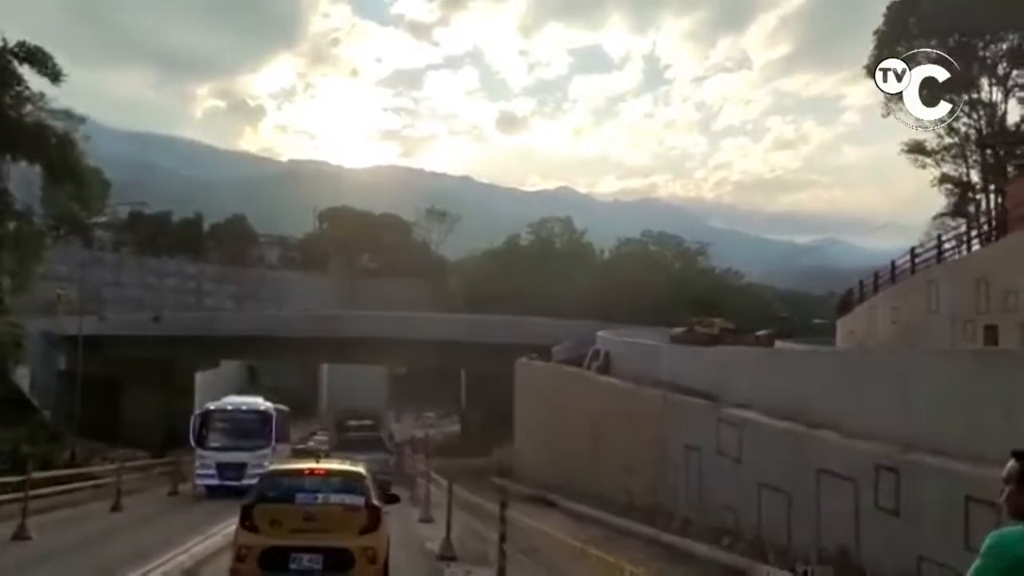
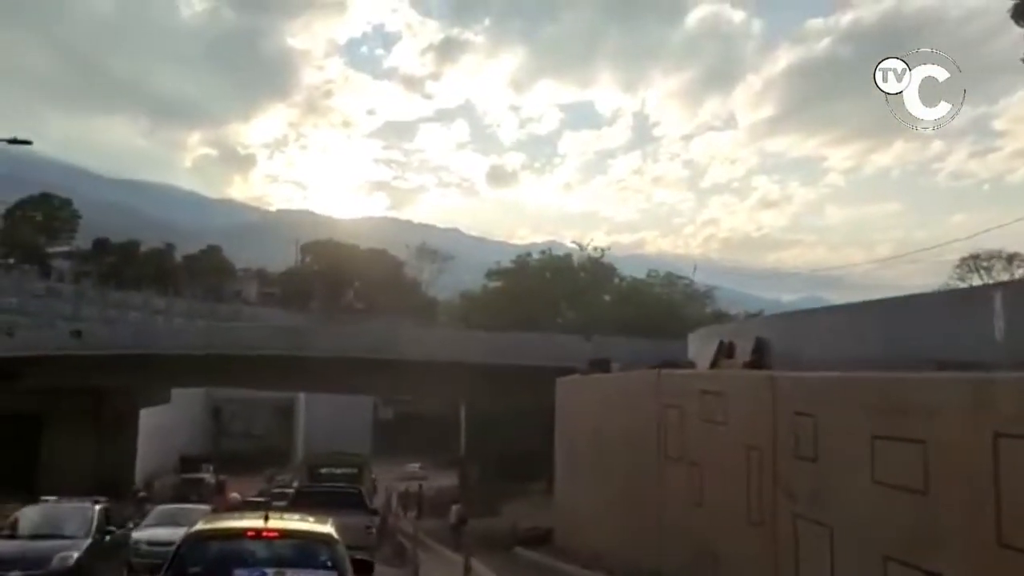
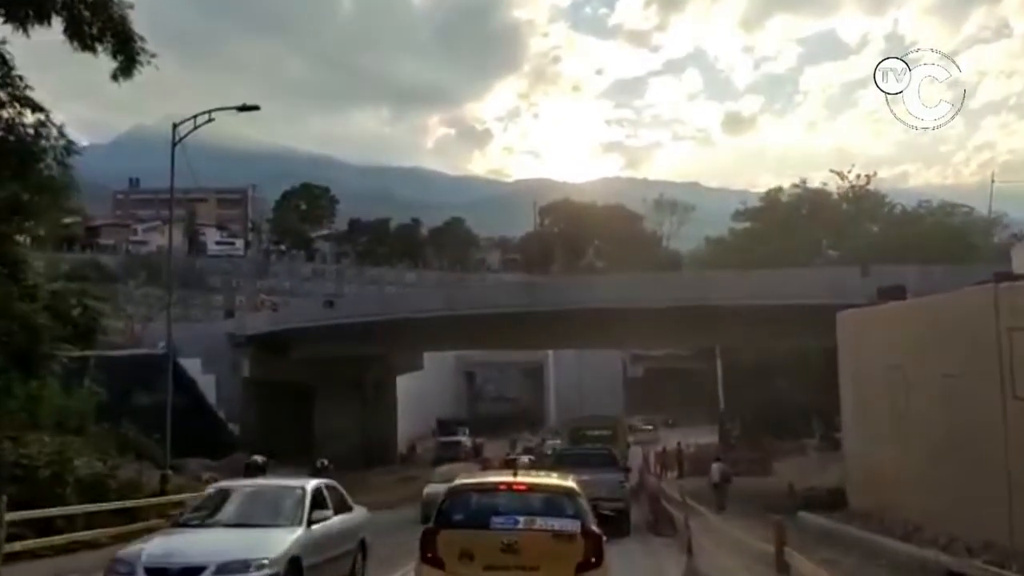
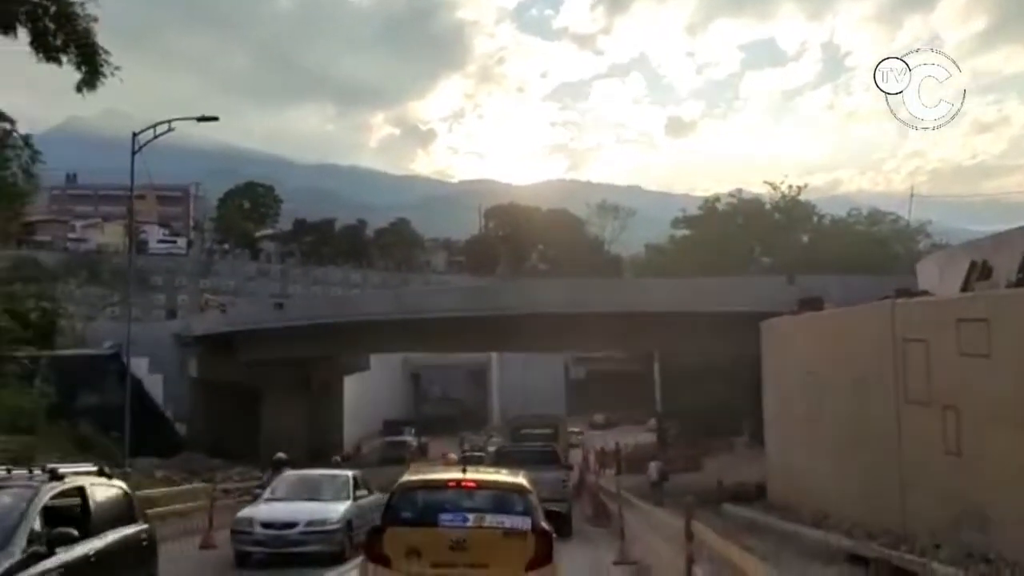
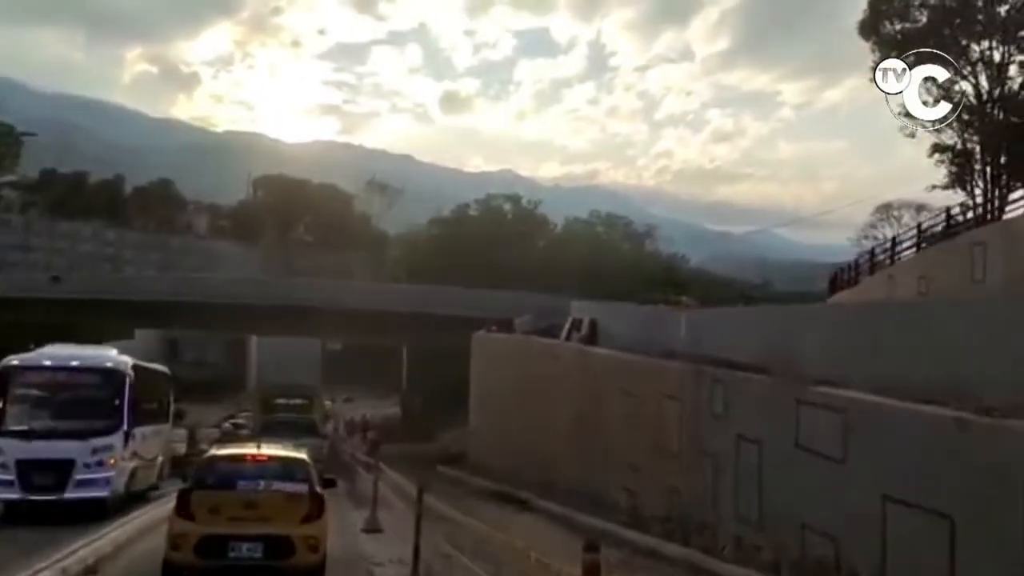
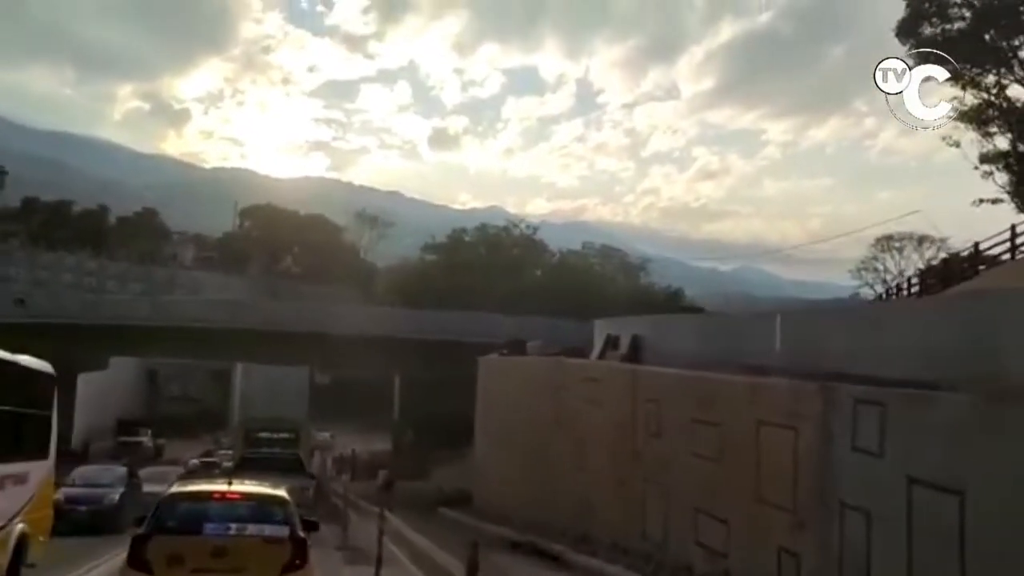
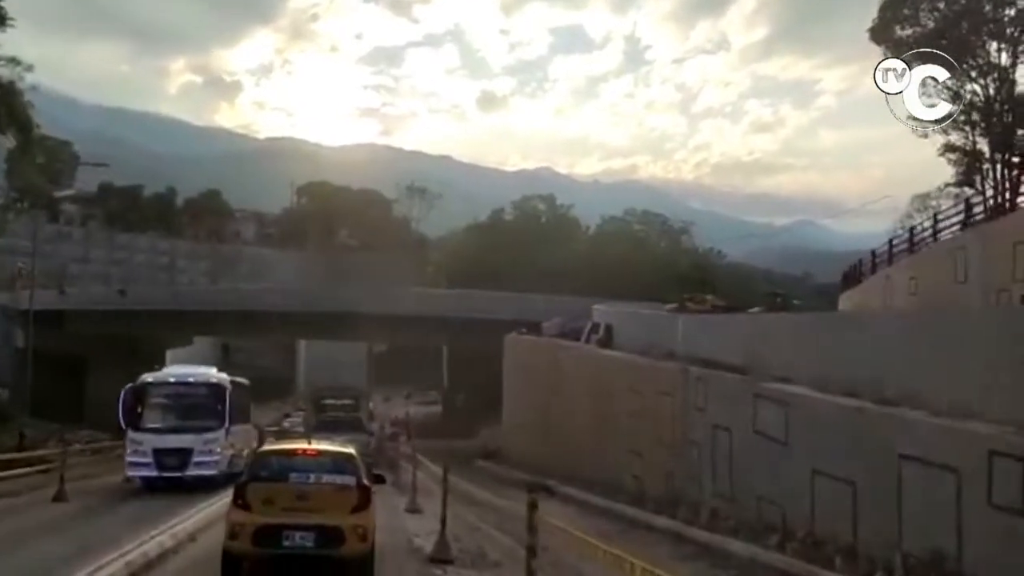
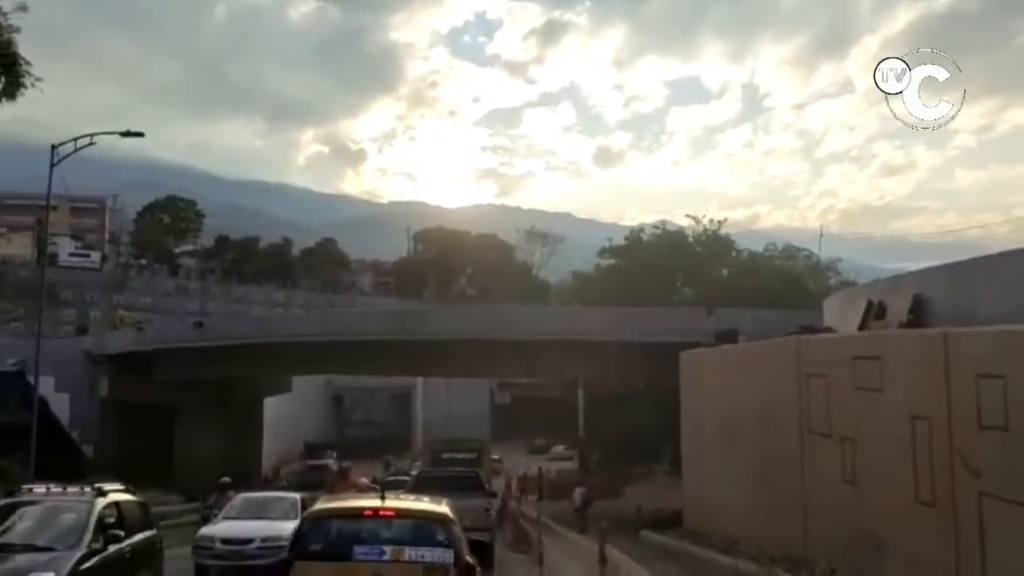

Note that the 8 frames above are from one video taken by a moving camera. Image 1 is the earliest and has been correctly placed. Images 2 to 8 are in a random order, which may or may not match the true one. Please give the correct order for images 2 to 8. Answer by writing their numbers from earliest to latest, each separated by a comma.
7, 5, 6, 2, 8, 4, 3
